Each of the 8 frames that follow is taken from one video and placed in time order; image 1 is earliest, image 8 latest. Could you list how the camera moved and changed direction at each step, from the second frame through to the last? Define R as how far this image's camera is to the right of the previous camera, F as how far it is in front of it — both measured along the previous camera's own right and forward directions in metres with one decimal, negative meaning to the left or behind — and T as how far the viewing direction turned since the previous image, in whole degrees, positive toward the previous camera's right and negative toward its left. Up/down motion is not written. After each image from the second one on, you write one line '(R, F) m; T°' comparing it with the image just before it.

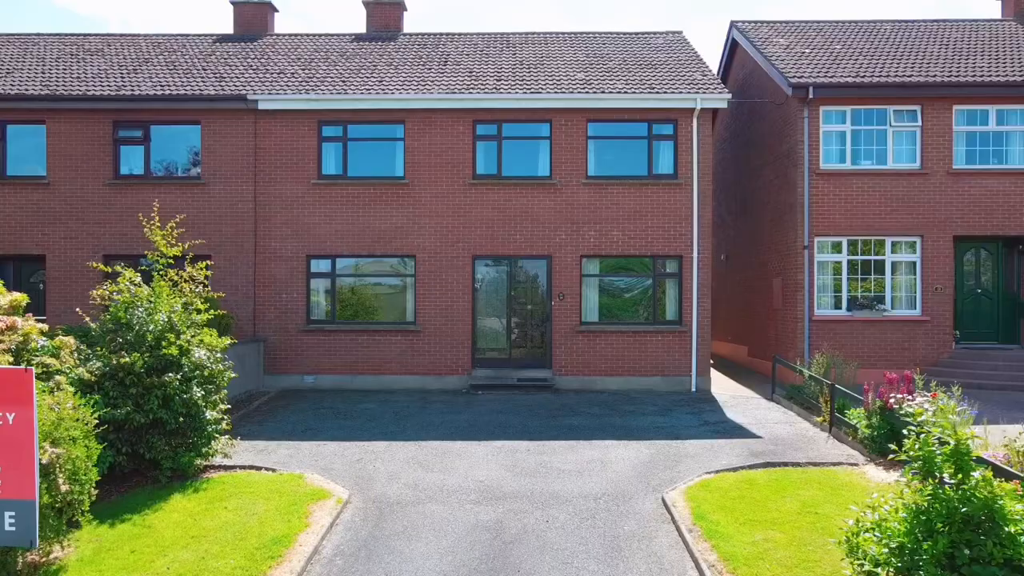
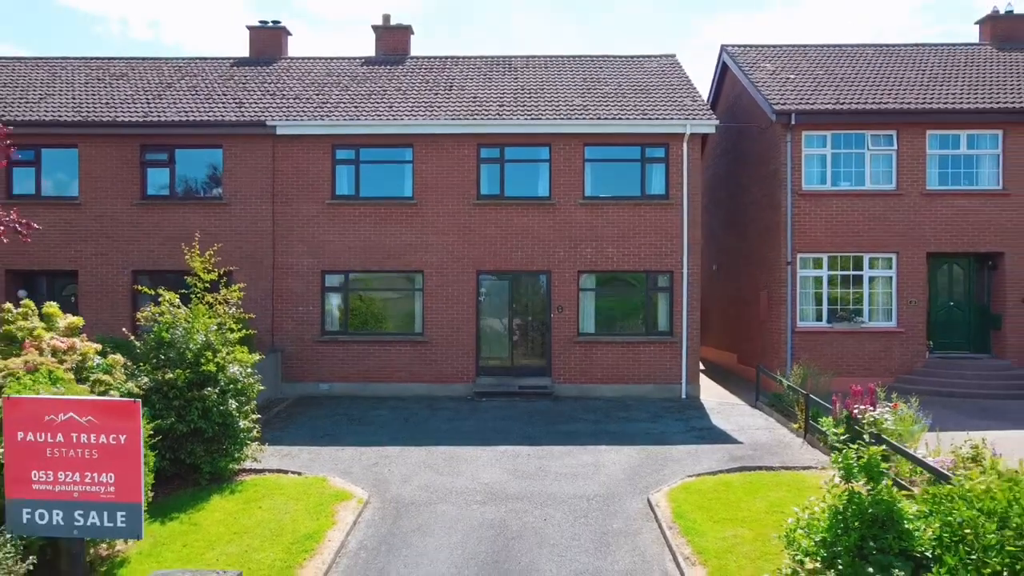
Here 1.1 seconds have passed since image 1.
(0.0, -1.1) m; 0°
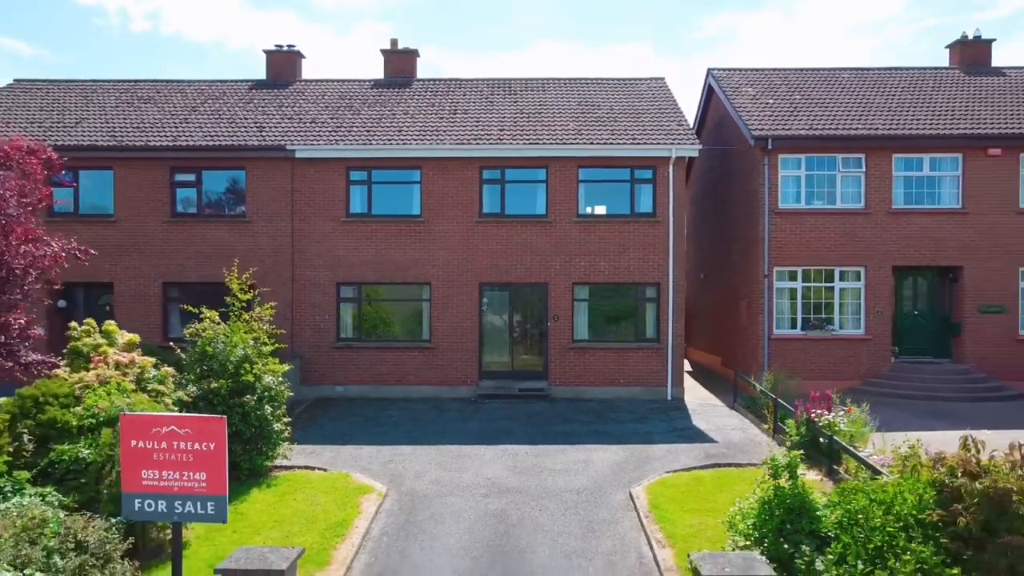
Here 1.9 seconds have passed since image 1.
(0.0, -1.5) m; 0°
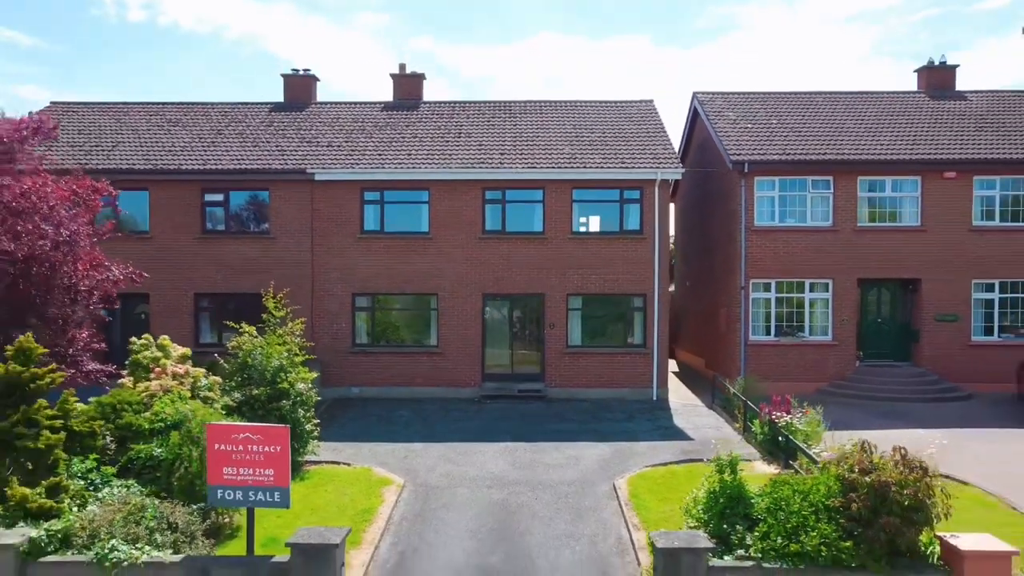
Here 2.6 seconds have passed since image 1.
(0.0, -1.8) m; 0°
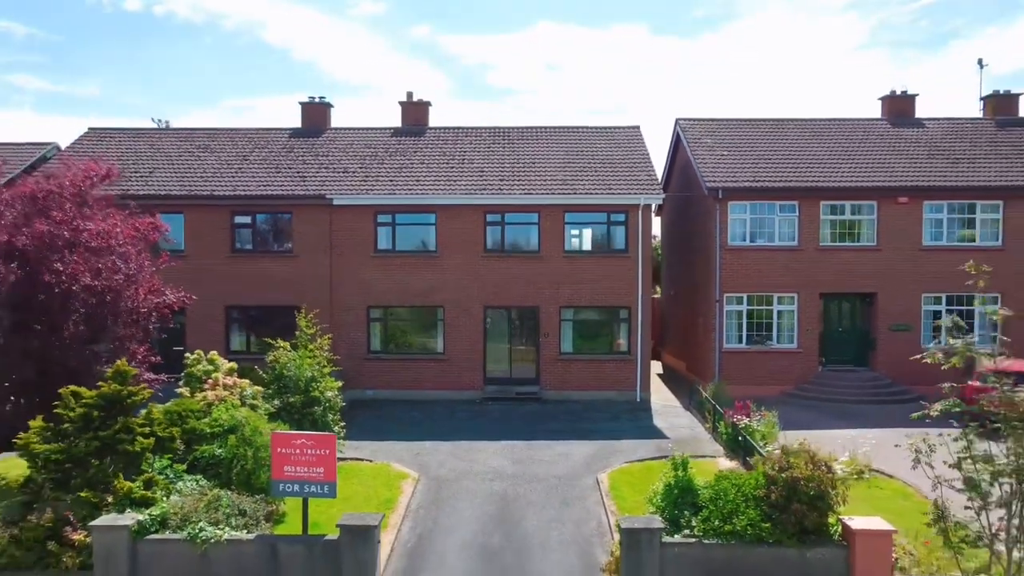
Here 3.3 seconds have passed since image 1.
(0.0, -2.2) m; 0°
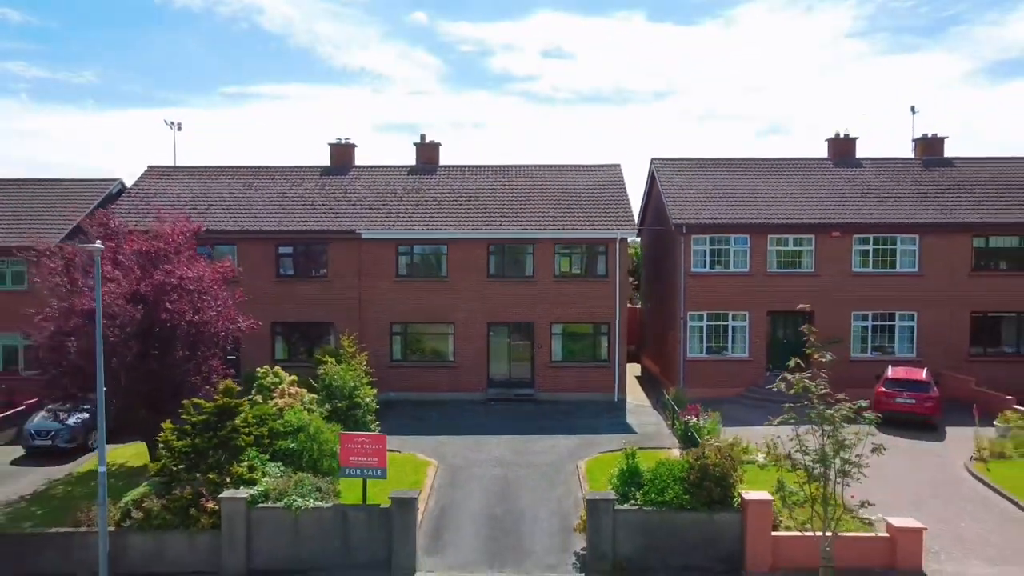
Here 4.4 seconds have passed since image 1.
(0.0, -4.3) m; 0°
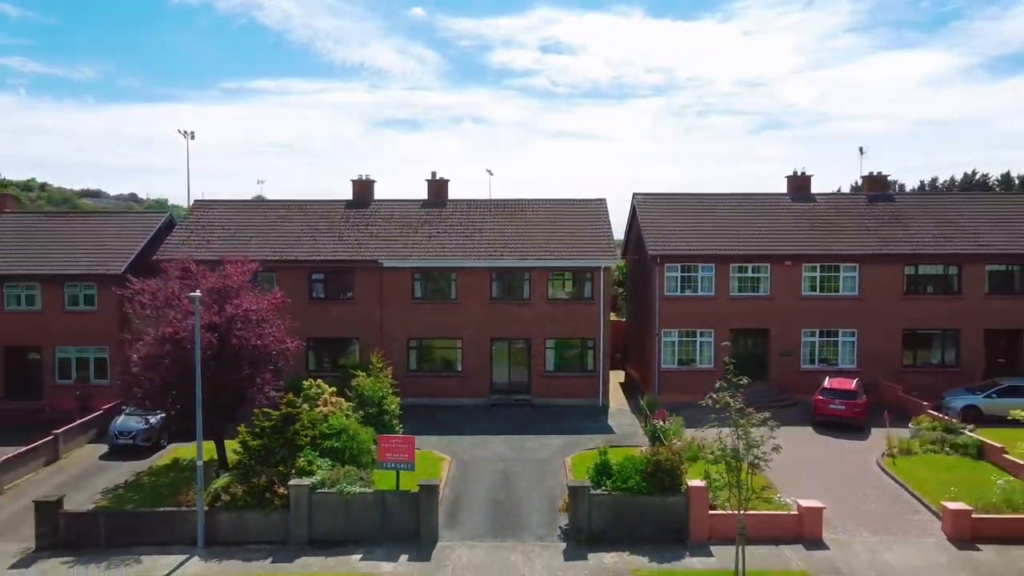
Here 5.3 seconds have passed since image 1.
(0.0, -4.4) m; 0°
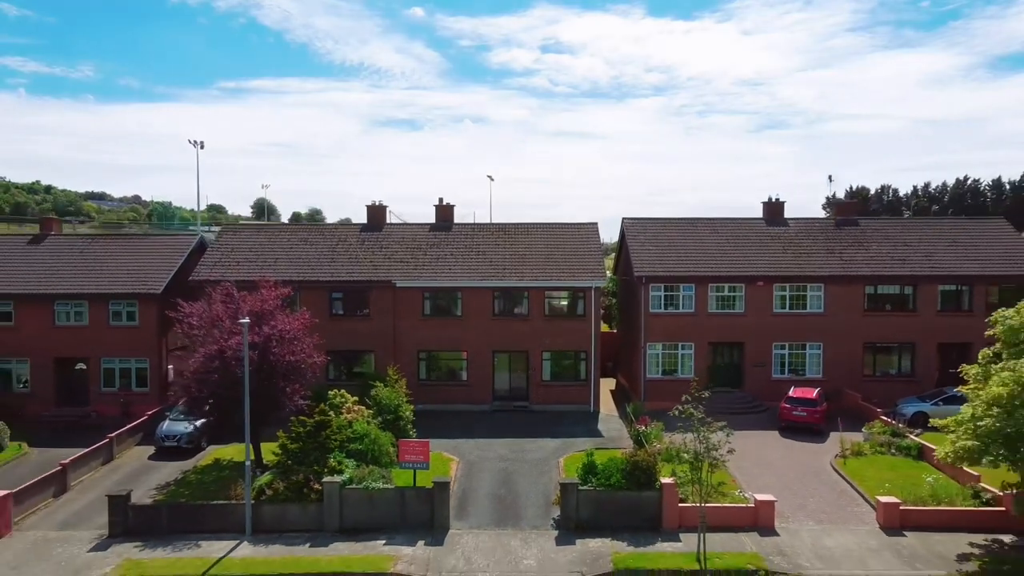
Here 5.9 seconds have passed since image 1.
(0.0, -3.3) m; 0°
